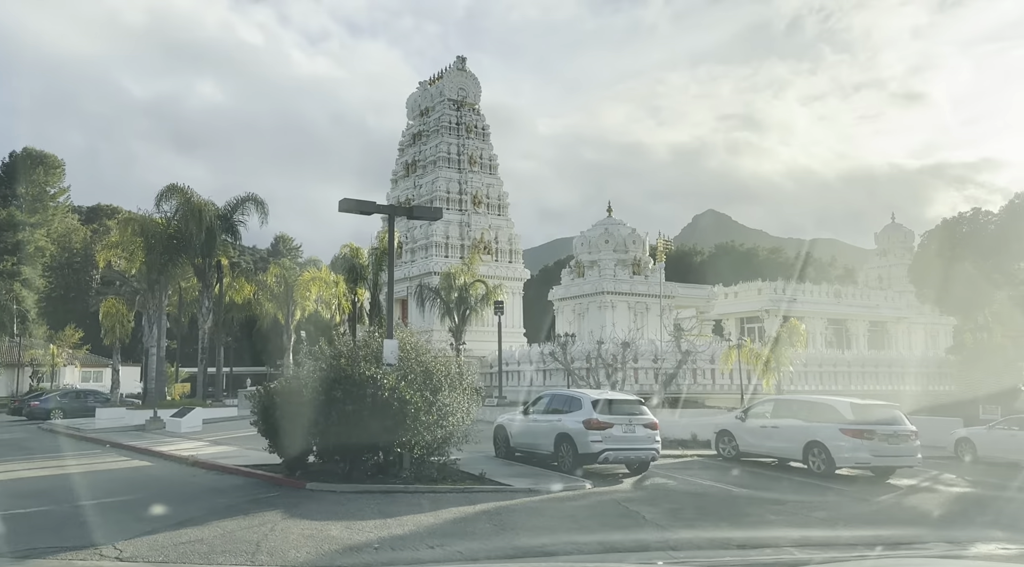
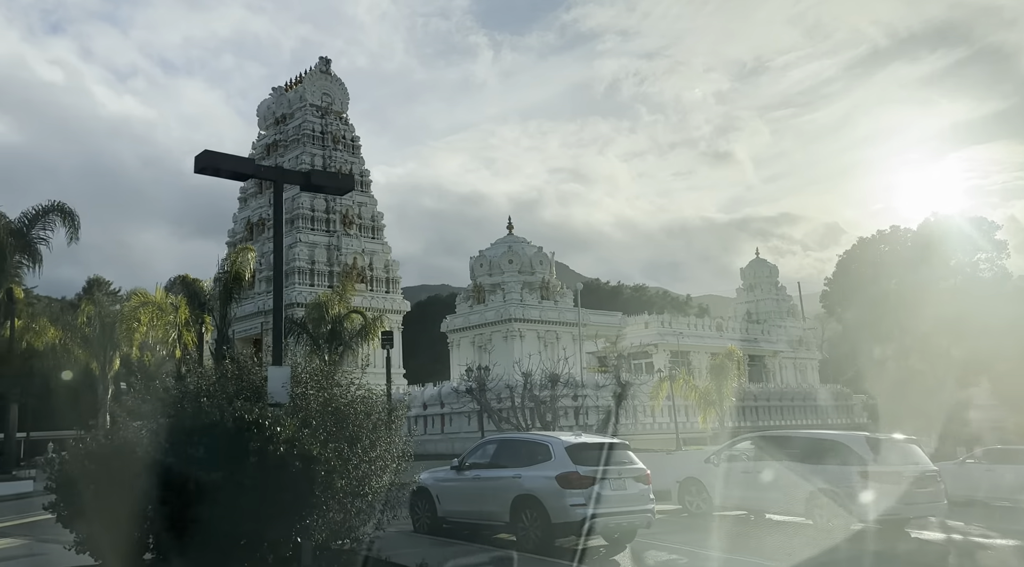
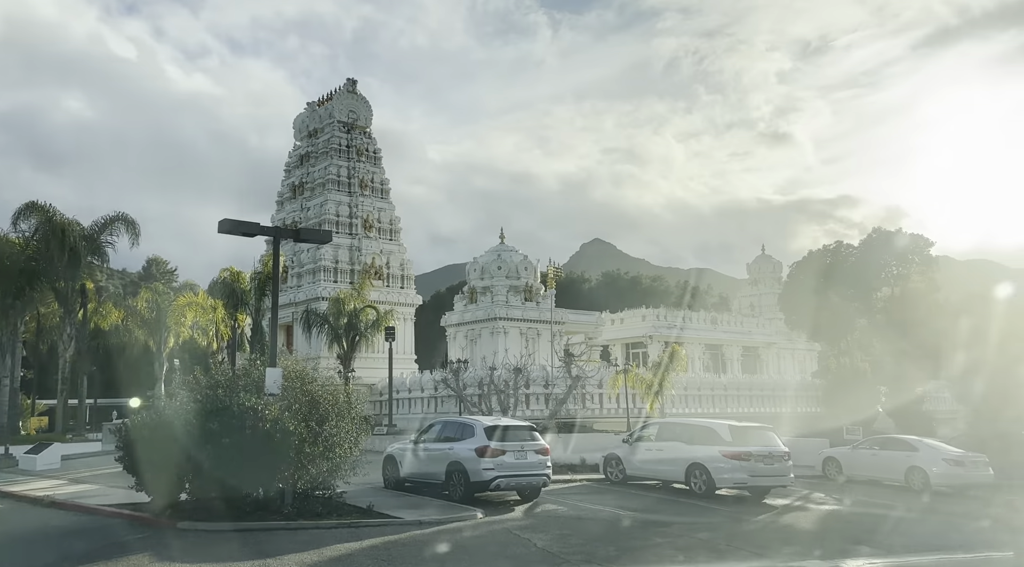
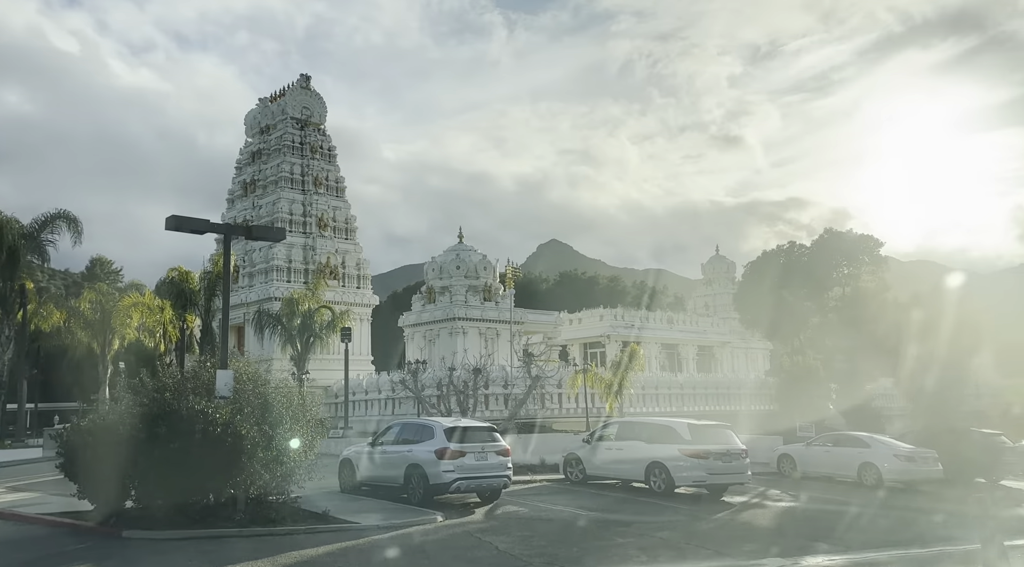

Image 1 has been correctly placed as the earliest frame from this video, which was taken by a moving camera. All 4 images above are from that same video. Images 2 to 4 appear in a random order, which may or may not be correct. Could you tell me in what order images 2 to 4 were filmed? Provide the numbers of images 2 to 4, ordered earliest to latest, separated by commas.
3, 4, 2
